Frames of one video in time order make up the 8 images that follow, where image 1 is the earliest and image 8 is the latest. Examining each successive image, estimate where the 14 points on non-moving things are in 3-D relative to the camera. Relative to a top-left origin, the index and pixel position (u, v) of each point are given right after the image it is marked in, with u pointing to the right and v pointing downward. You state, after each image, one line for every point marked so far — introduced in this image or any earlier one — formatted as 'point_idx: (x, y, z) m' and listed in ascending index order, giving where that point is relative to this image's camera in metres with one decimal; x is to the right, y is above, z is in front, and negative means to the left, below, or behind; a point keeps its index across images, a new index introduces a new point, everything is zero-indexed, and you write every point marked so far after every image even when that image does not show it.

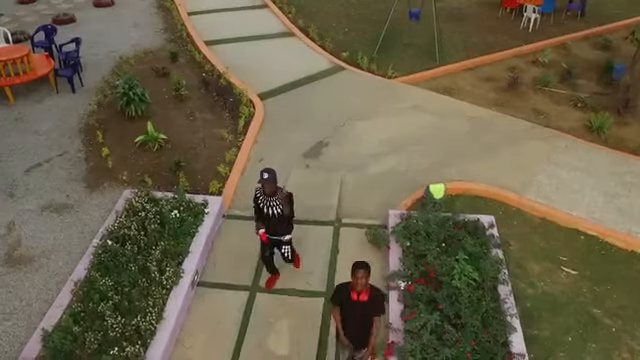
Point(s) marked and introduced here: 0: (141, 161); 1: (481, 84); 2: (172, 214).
0: (-3.2, +0.4, +6.8) m
1: (+3.9, +2.4, +9.5) m
2: (-2.2, -0.6, +5.2) m
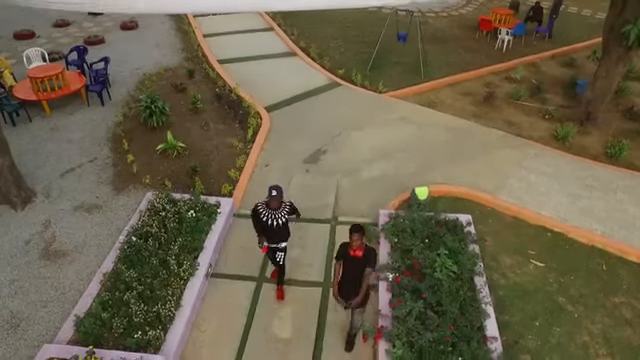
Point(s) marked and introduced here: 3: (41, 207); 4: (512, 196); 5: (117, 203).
0: (-3.2, +0.3, +7.6) m
1: (+3.8, +2.3, +10.5) m
2: (-2.2, -0.6, +6.1) m
3: (-5.0, -0.5, +6.7) m
4: (+3.7, -0.3, +7.3) m
5: (-3.7, -0.4, +6.8) m
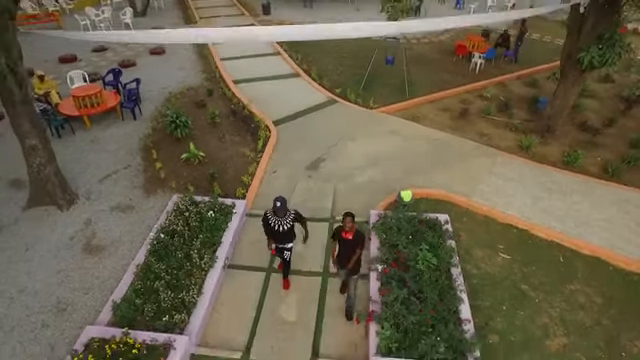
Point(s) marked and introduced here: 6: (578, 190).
0: (-3.2, +0.2, +8.9) m
1: (+3.8, +2.1, +11.9) m
2: (-2.1, -0.7, +7.3) m
3: (-4.9, -0.6, +7.9) m
4: (+3.7, -0.4, +8.7) m
5: (-3.7, -0.5, +8.0) m
6: (+6.2, -0.2, +9.0) m
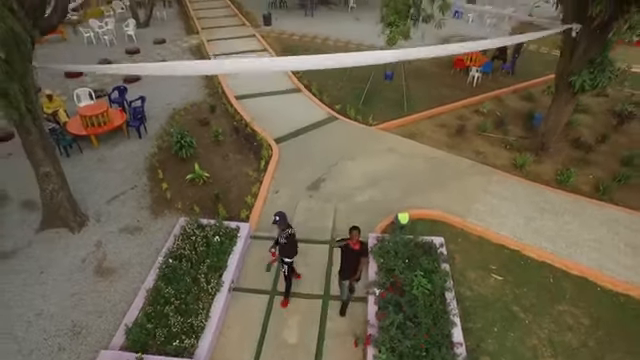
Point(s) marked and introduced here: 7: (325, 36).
0: (-3.2, -0.3, +9.2) m
1: (+3.8, +1.6, +12.3) m
2: (-2.1, -1.2, +7.7) m
3: (-4.9, -1.1, +8.2) m
4: (+3.8, -0.9, +9.1) m
5: (-3.7, -1.0, +8.4) m
6: (+6.2, -0.7, +9.4) m
7: (+0.3, +7.5, +19.6) m
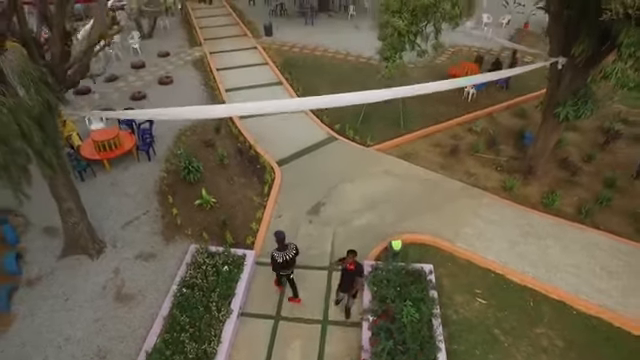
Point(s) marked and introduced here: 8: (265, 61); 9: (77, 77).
0: (-3.2, -1.0, +9.9) m
1: (+3.8, +1.0, +12.9) m
2: (-2.1, -1.9, +8.4) m
3: (-4.9, -1.8, +8.9) m
4: (+3.7, -1.6, +9.8) m
5: (-3.7, -1.7, +9.1) m
6: (+6.2, -1.4, +10.1) m
7: (+0.3, +7.1, +20.1) m
8: (-2.7, +5.8, +18.3) m
9: (-4.5, +1.9, +7.1) m
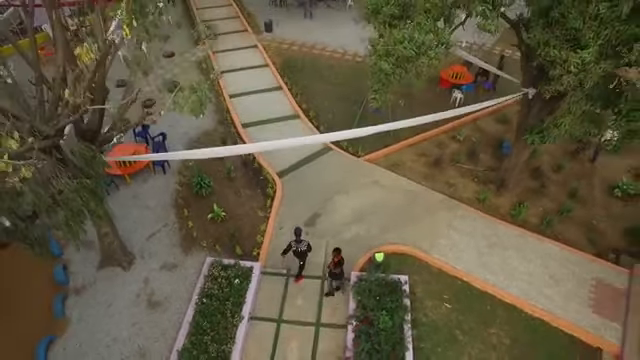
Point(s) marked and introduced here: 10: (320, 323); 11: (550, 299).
0: (-3.3, -1.5, +11.6) m
1: (+3.6, +0.7, +14.4) m
2: (-2.3, -2.6, +10.1) m
3: (-5.1, -2.4, +10.7) m
4: (+3.6, -2.2, +11.5) m
5: (-3.8, -2.3, +10.8) m
6: (+6.0, -2.0, +11.8) m
7: (+0.2, +7.5, +20.9) m
8: (-2.8, +6.0, +19.3) m
9: (-4.7, +1.1, +8.5) m
10: (0.0, -3.7, +9.7) m
11: (+6.3, -3.3, +10.5) m
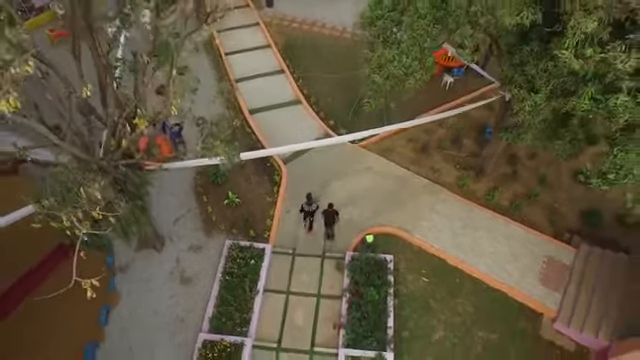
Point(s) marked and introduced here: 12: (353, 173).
0: (-3.3, -1.3, +13.7) m
1: (+3.6, +1.4, +16.0) m
2: (-2.3, -2.5, +12.4) m
3: (-5.1, -2.3, +12.9) m
4: (+3.6, -1.9, +13.6) m
5: (-3.8, -2.2, +13.0) m
6: (+6.0, -1.7, +13.9) m
7: (+0.2, +9.0, +21.6) m
8: (-2.8, +7.3, +20.2) m
9: (-4.7, +0.9, +10.2) m
10: (0.0, -3.6, +12.1) m
11: (+6.3, -3.1, +12.8) m
12: (+1.3, +0.2, +15.0) m
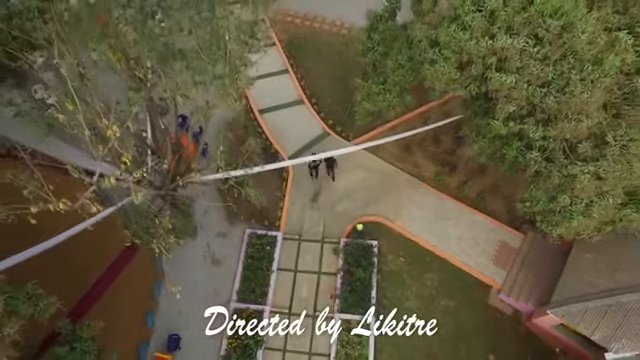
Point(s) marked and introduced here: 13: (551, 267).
0: (-3.3, -1.2, +16.9) m
1: (+3.6, +1.7, +18.9) m
2: (-2.2, -2.7, +15.7) m
3: (-5.1, -2.3, +16.2) m
4: (+3.6, -1.9, +16.9) m
5: (-3.8, -2.2, +16.3) m
6: (+6.0, -1.6, +17.1) m
7: (+0.2, +10.0, +23.4) m
8: (-2.8, +8.1, +22.2) m
9: (-4.7, +0.5, +13.2) m
10: (0.0, -3.8, +15.6) m
11: (+6.4, -3.2, +16.3) m
12: (+1.3, +0.4, +18.0) m
13: (+9.5, -3.6, +15.6) m
